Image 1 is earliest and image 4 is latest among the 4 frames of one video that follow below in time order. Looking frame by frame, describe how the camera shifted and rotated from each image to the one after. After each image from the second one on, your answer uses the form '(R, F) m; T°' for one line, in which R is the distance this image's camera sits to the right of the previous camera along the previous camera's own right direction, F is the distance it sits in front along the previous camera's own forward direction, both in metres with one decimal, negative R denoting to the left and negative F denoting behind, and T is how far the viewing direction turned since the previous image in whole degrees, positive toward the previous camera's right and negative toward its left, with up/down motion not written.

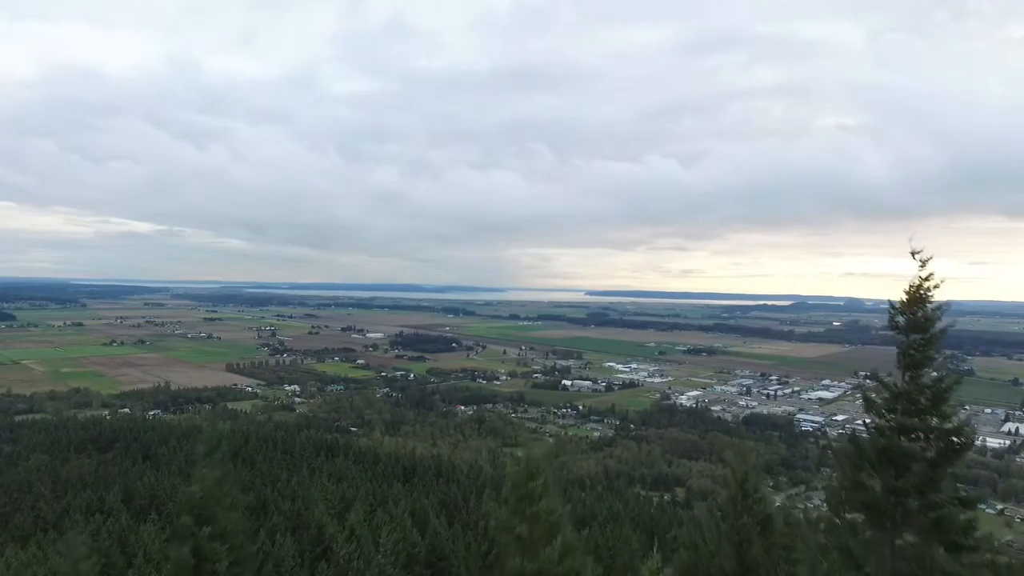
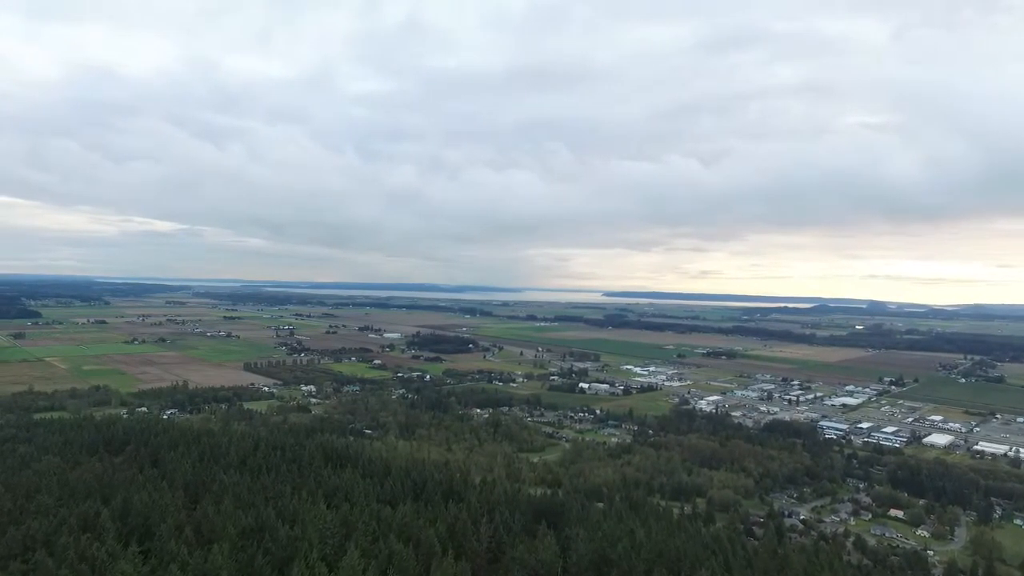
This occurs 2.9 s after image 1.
(0.0, +0.5) m; -2°
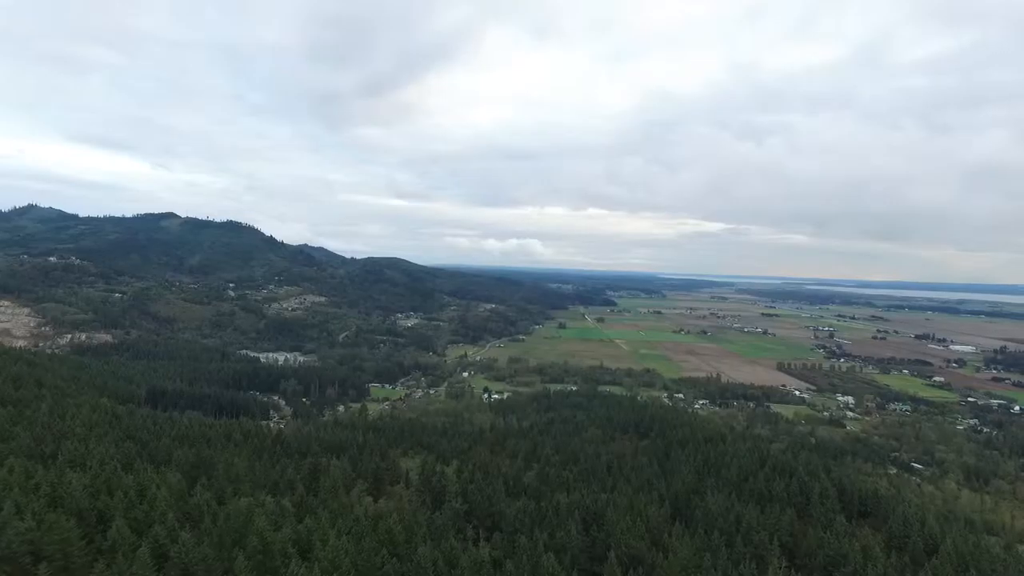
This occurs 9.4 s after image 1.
(-0.4, -1.4) m; 0°
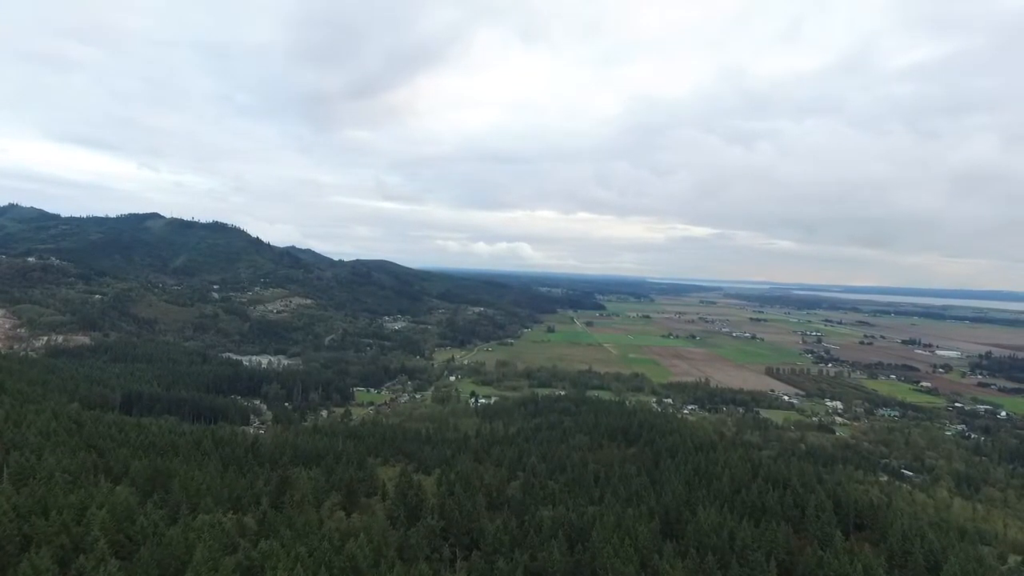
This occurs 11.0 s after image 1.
(+0.4, +1.8) m; +1°
